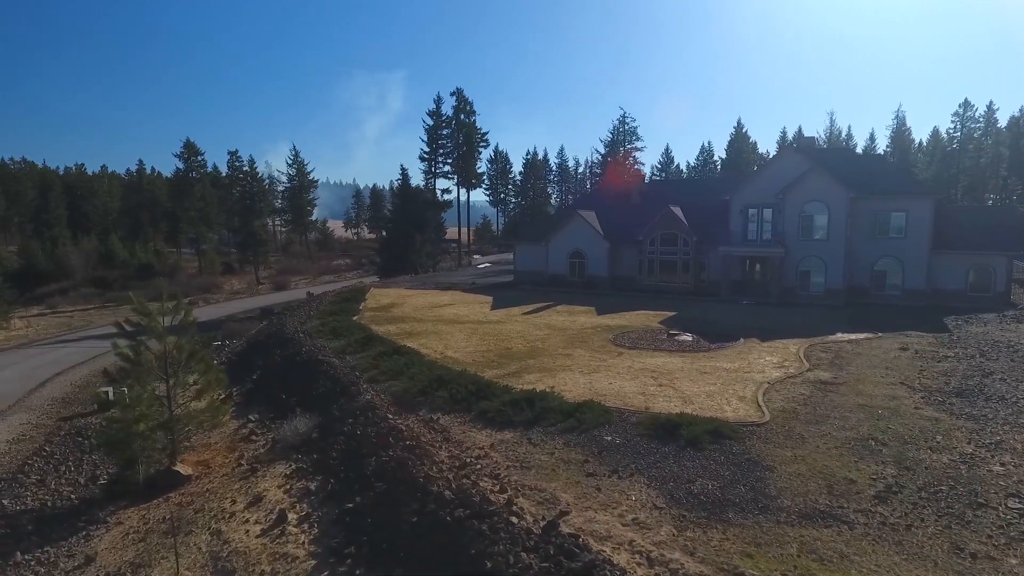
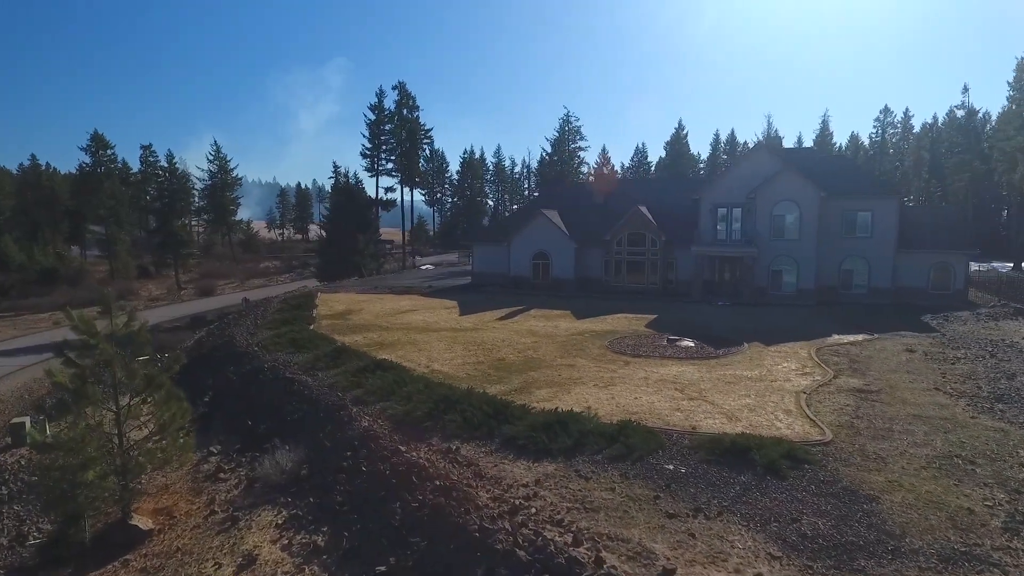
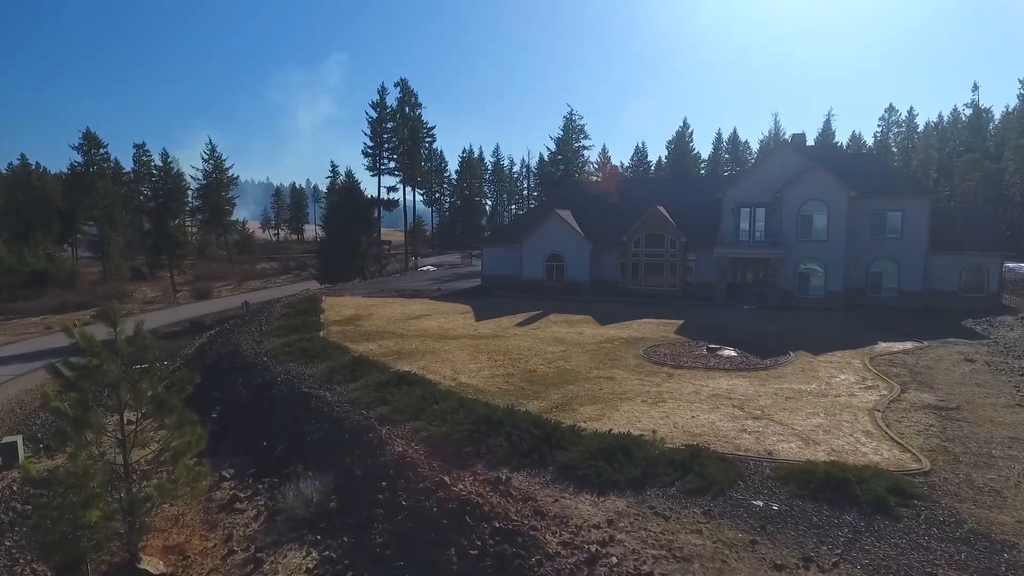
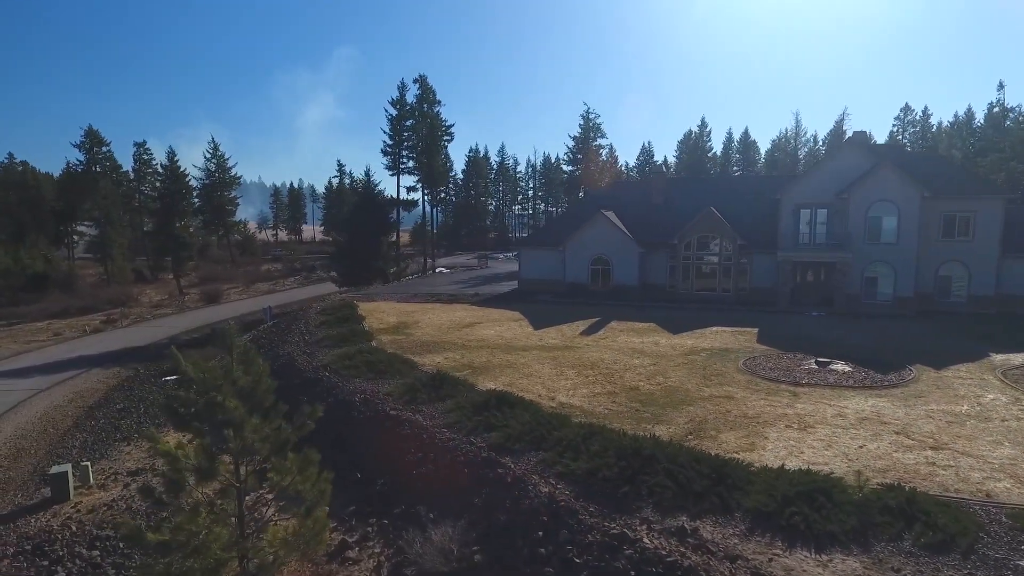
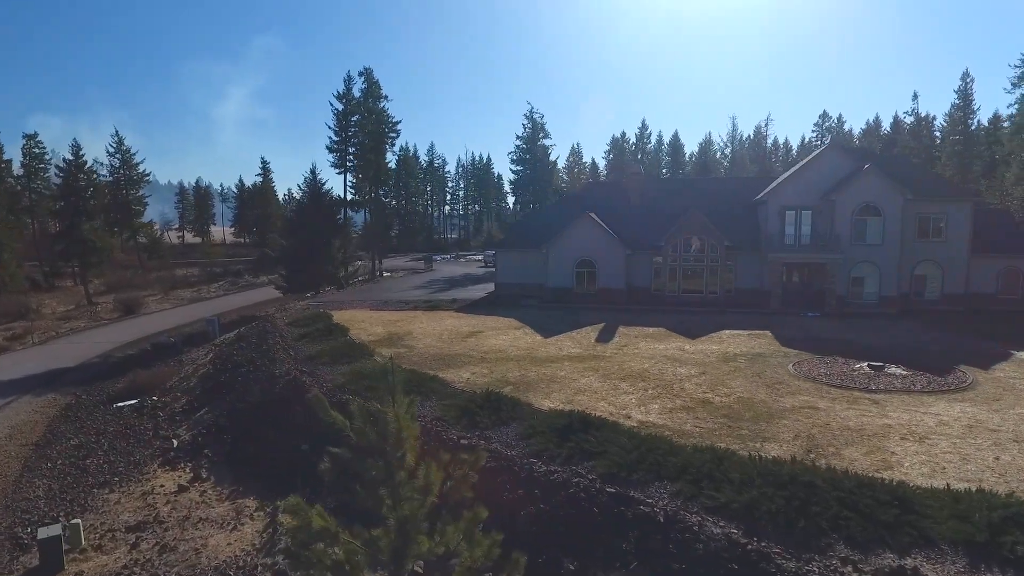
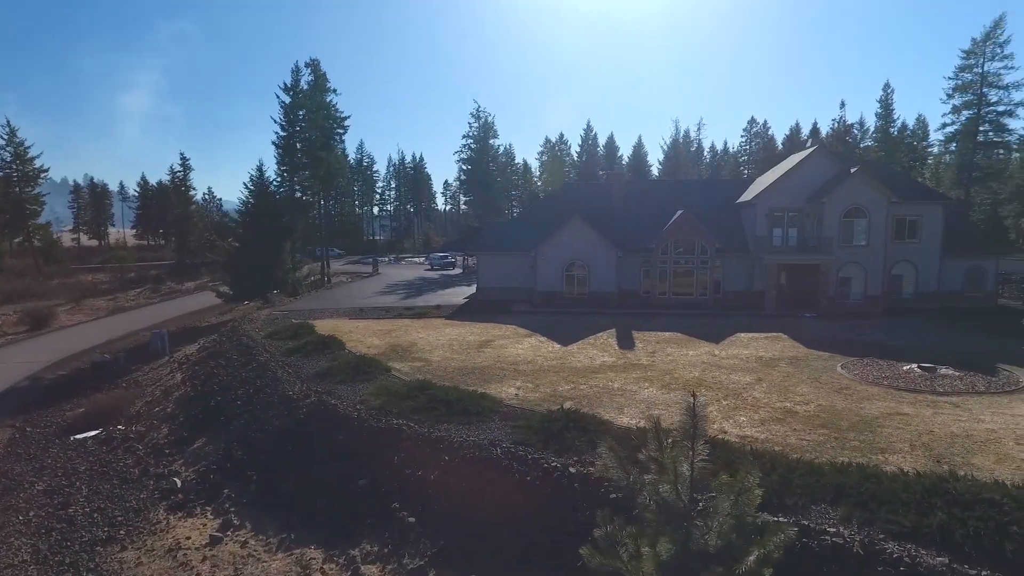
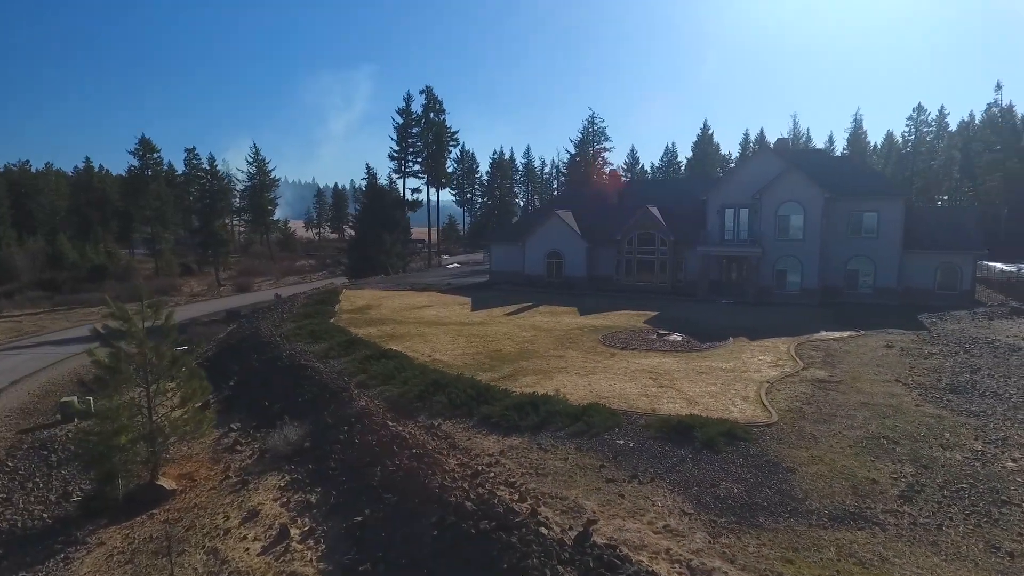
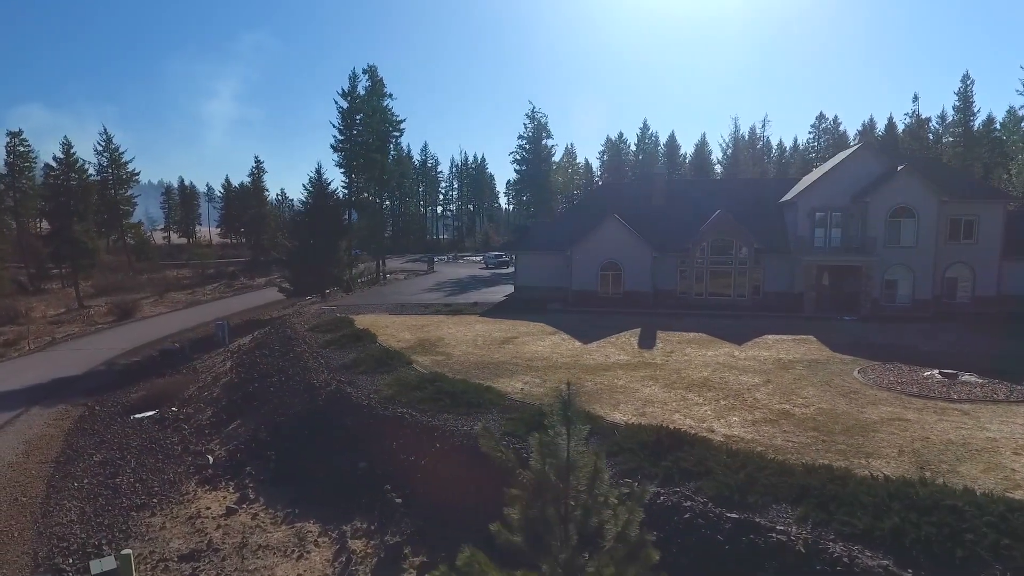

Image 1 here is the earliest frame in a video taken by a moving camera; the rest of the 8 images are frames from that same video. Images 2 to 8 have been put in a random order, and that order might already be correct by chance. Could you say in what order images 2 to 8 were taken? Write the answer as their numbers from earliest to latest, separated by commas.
7, 2, 3, 4, 5, 8, 6
